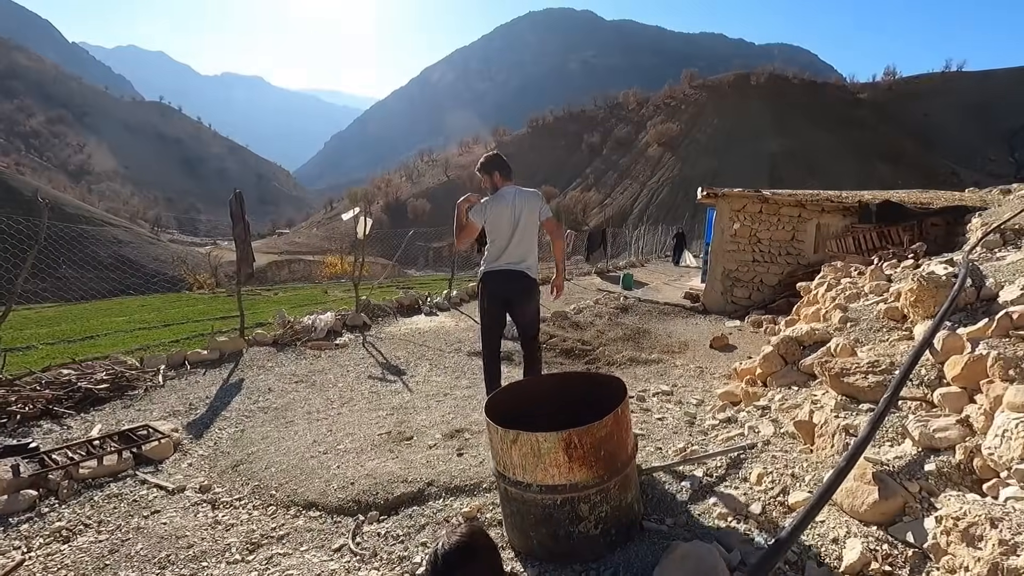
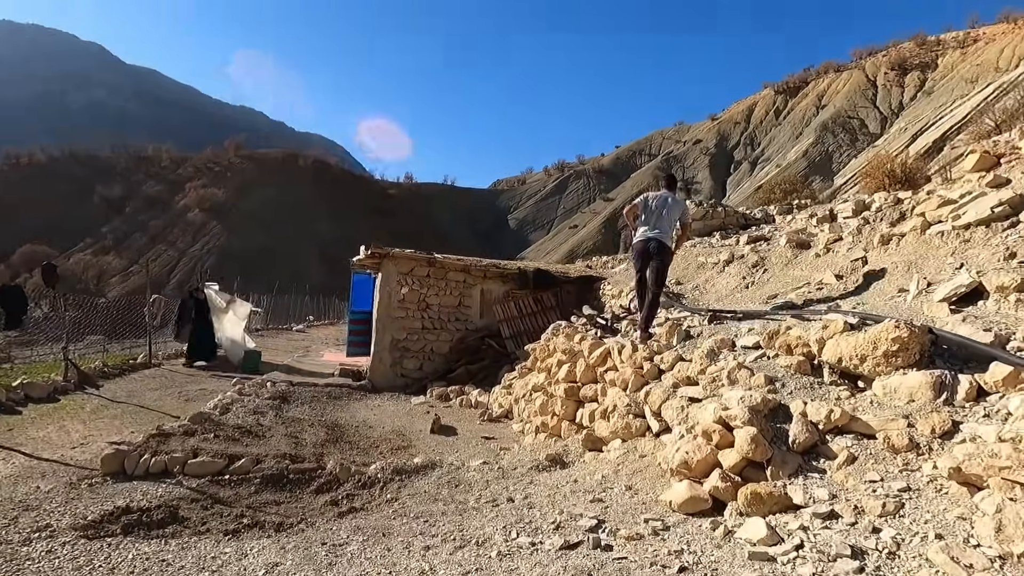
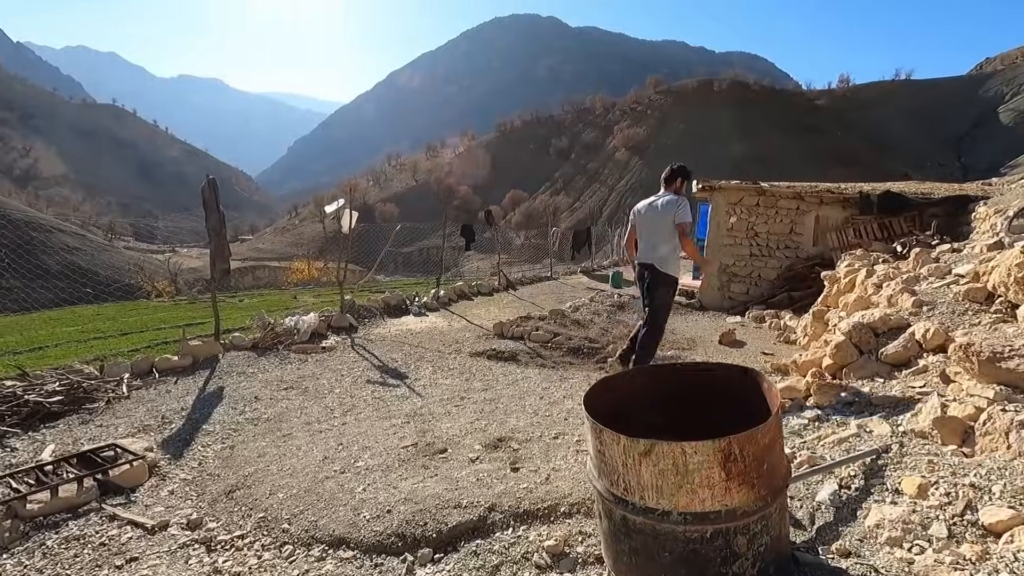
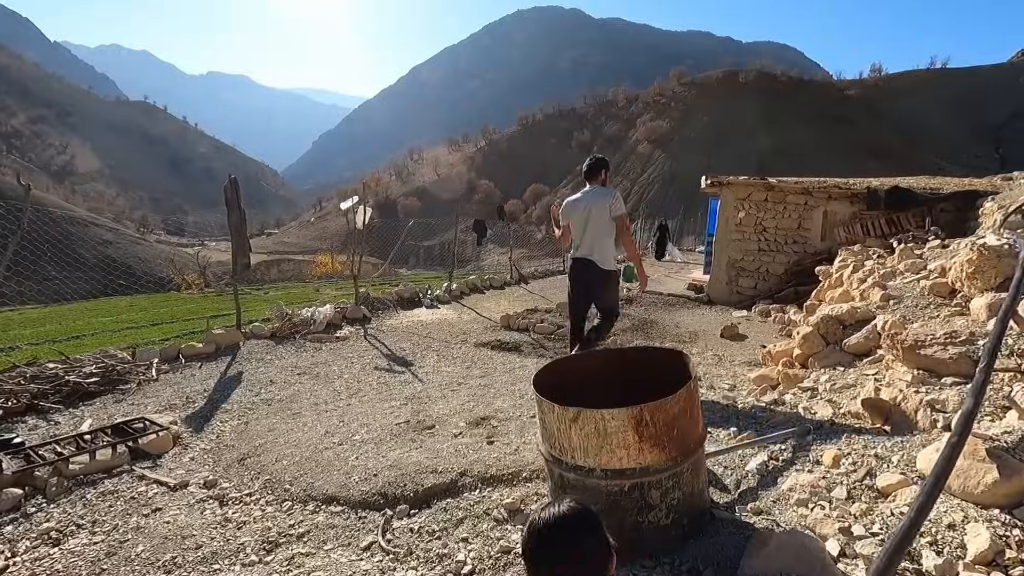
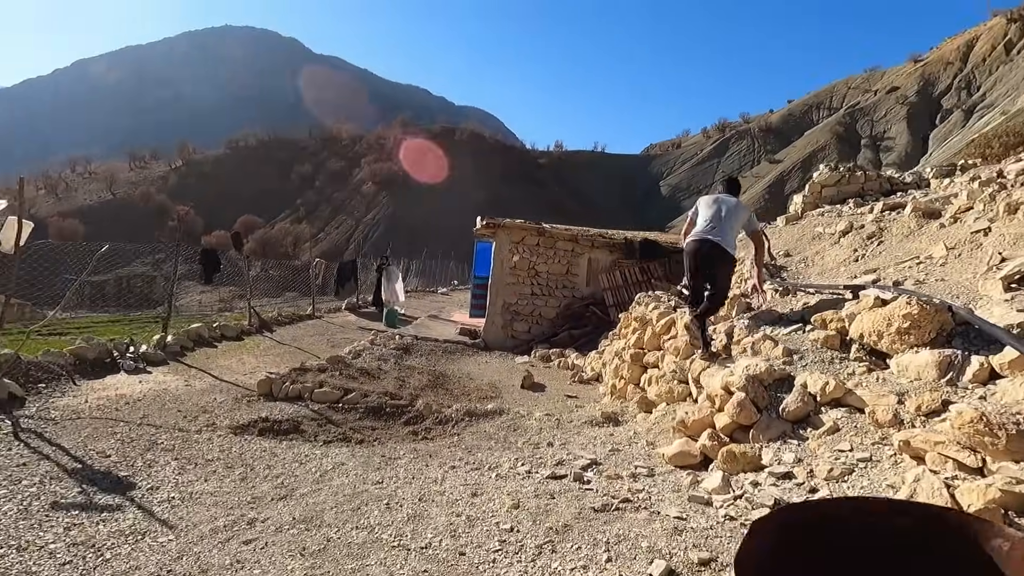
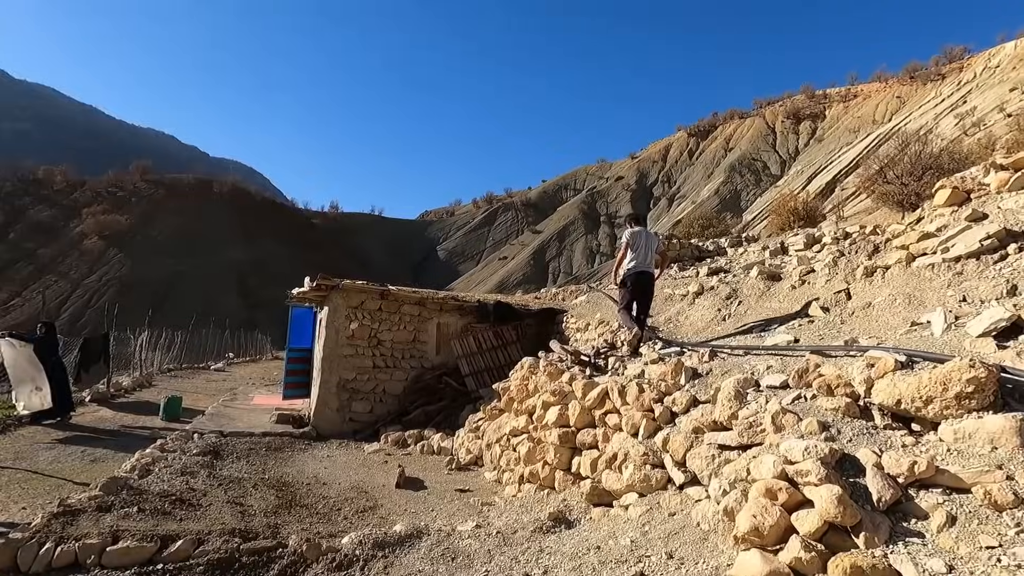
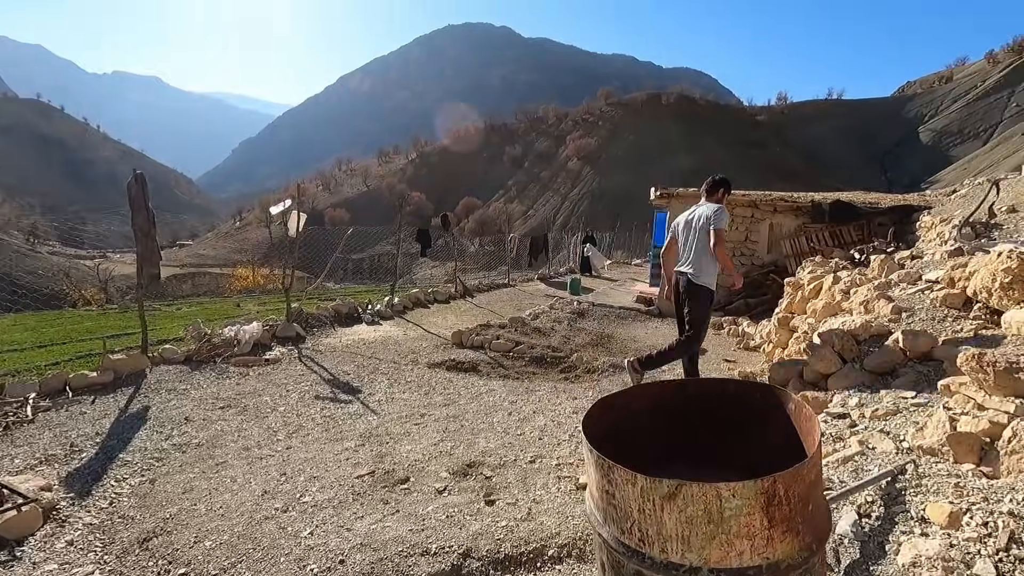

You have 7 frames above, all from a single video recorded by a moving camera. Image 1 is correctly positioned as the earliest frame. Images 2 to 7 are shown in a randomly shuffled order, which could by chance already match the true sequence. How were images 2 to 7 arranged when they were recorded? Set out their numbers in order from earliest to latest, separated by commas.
4, 3, 7, 5, 2, 6
